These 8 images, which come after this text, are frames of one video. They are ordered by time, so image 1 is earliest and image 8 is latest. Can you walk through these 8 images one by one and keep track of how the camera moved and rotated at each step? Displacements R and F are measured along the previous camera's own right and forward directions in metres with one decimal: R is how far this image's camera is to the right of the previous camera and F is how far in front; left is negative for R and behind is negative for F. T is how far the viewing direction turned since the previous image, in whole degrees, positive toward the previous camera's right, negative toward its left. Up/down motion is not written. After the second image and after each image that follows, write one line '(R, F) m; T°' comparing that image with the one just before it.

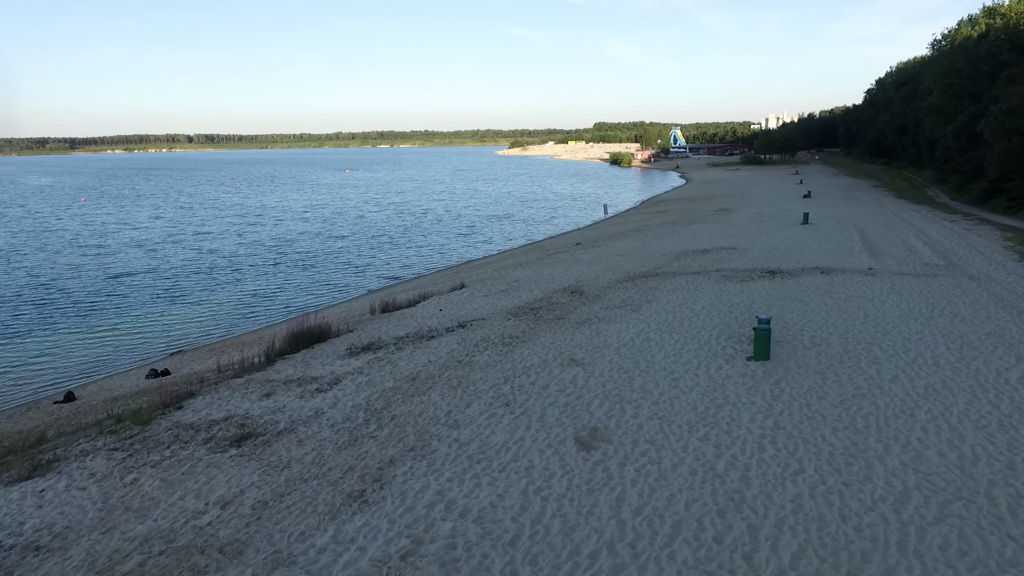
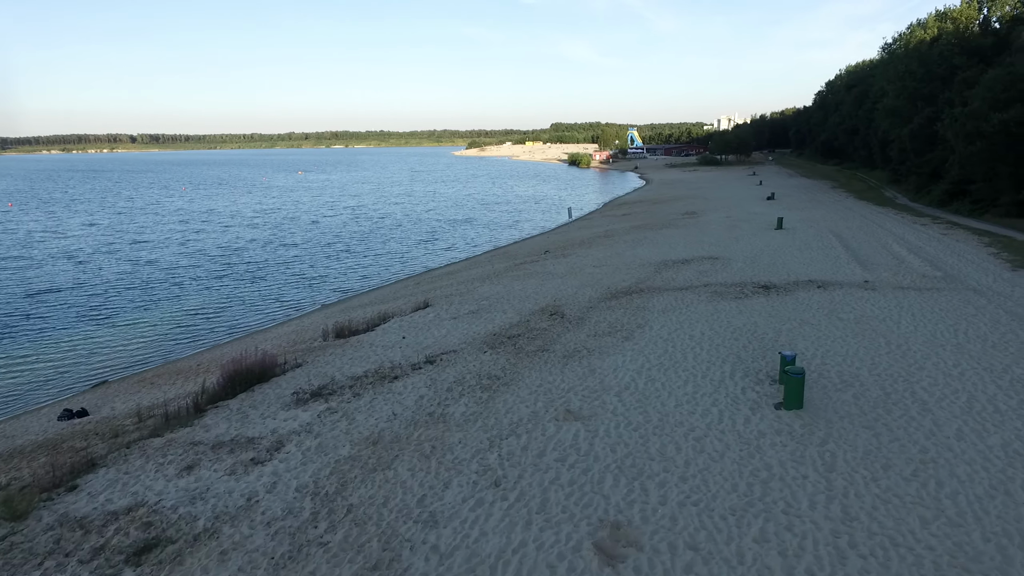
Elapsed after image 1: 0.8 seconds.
(-0.3, +1.9) m; +4°
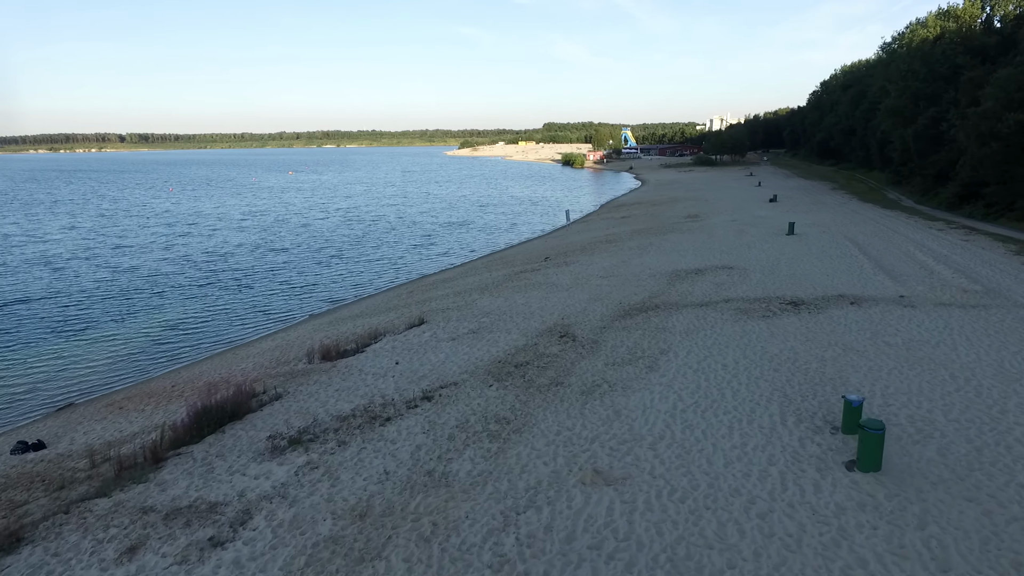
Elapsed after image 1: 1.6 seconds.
(-0.3, +1.6) m; +1°
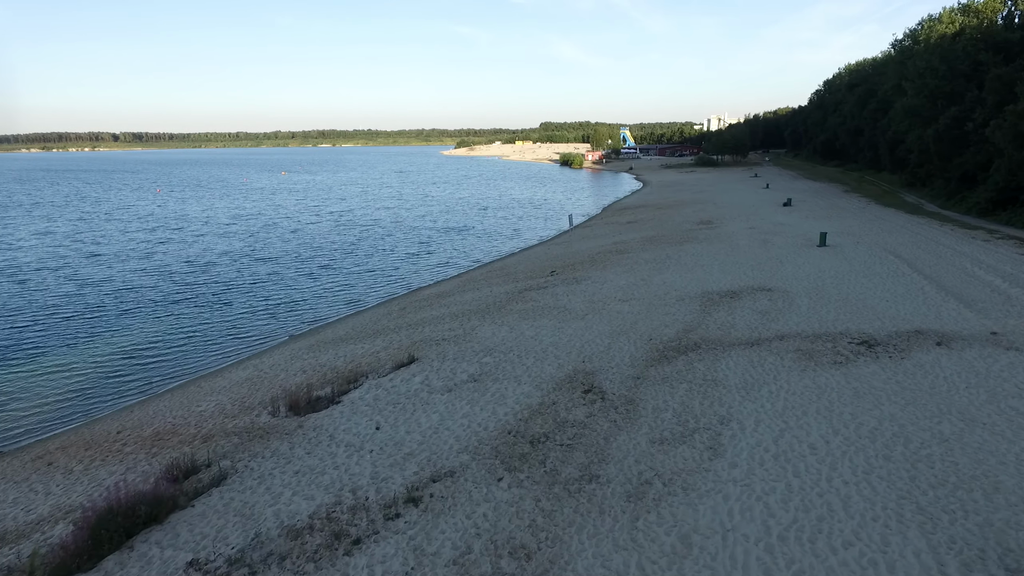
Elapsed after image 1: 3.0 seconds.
(-0.3, +2.9) m; 0°
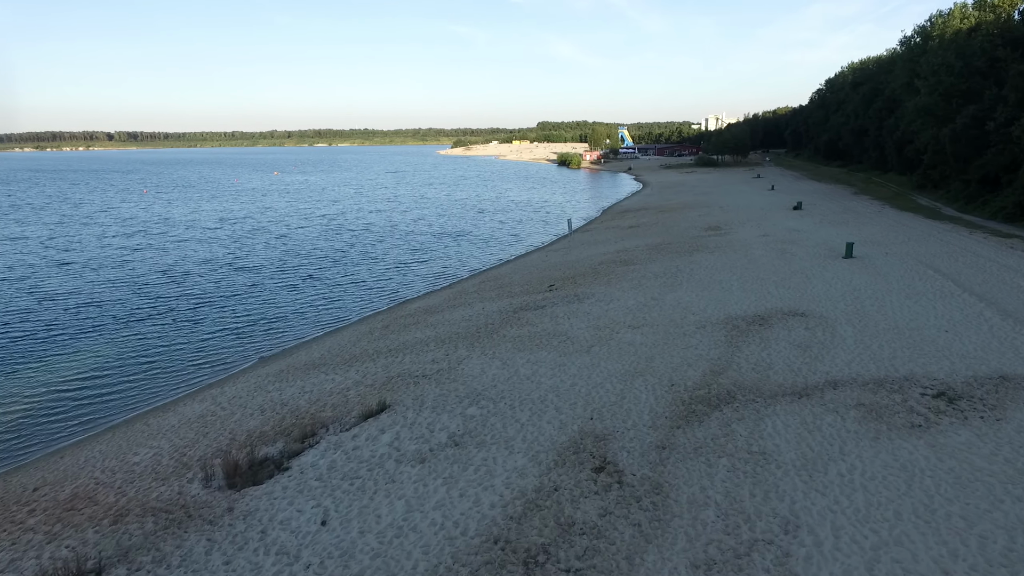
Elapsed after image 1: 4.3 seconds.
(+0.1, +2.6) m; 0°
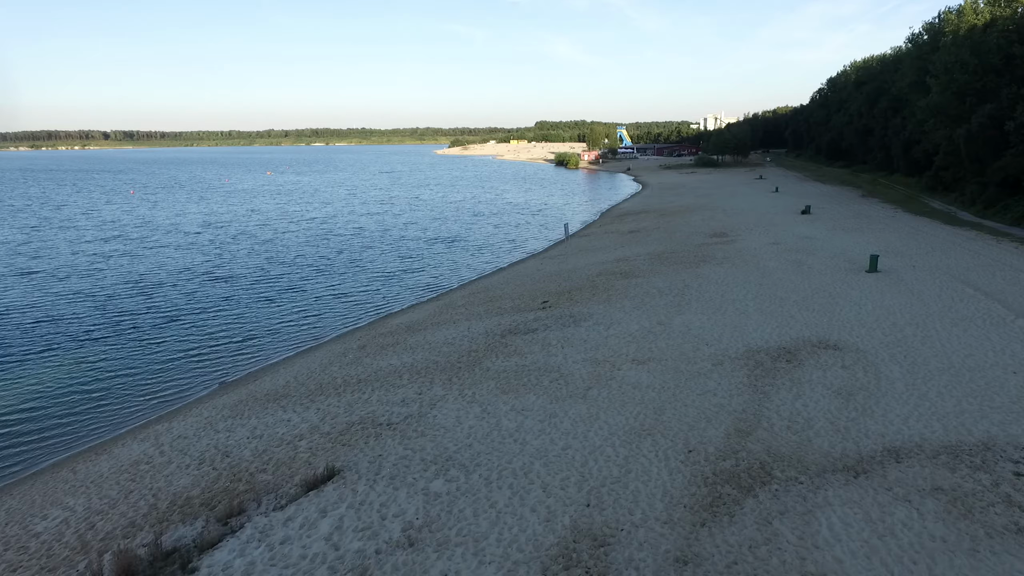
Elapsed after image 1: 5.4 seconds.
(+0.3, +2.4) m; 0°
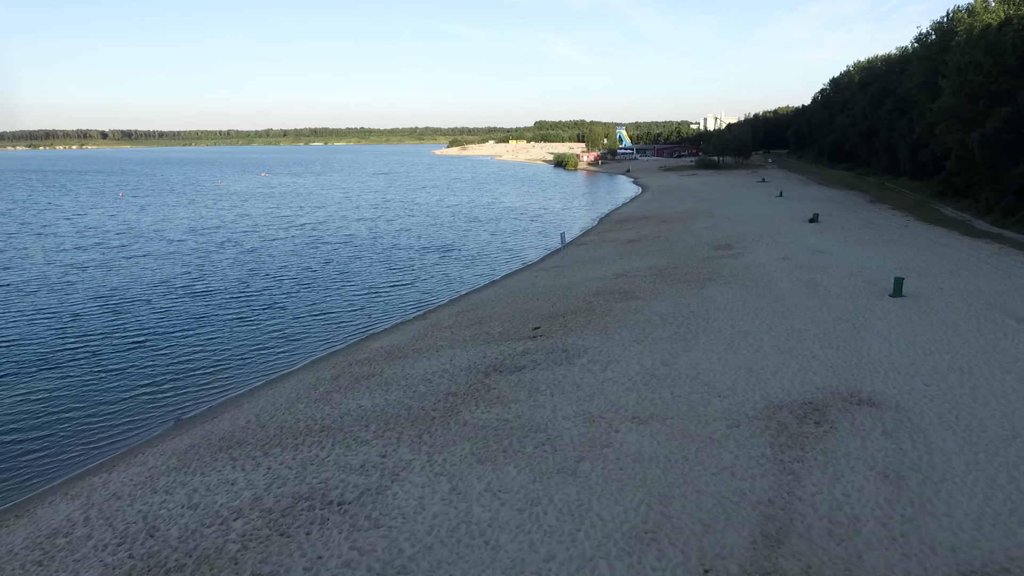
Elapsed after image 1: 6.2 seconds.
(+0.4, +2.1) m; 0°
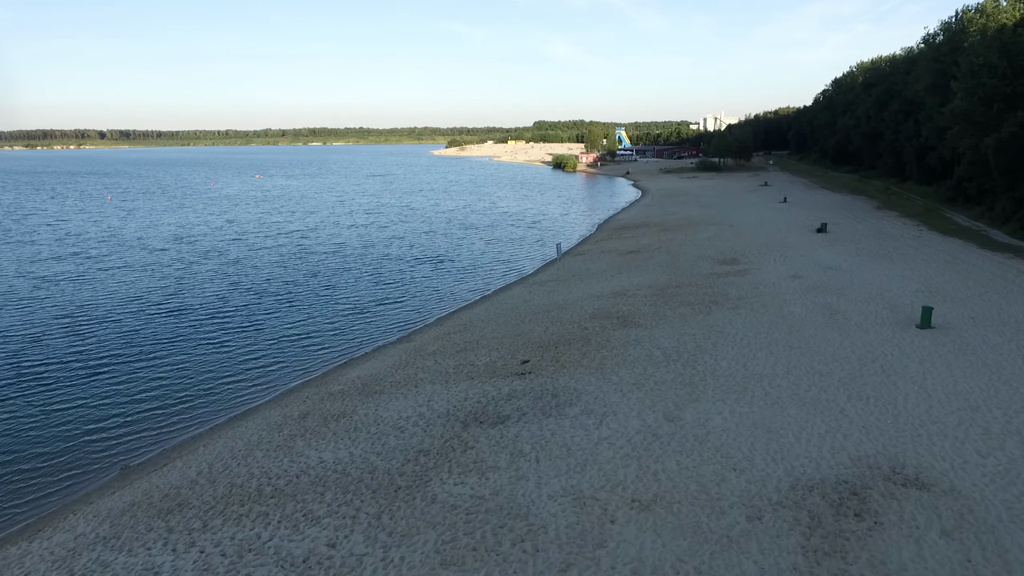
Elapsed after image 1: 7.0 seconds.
(+0.4, +2.1) m; 0°
